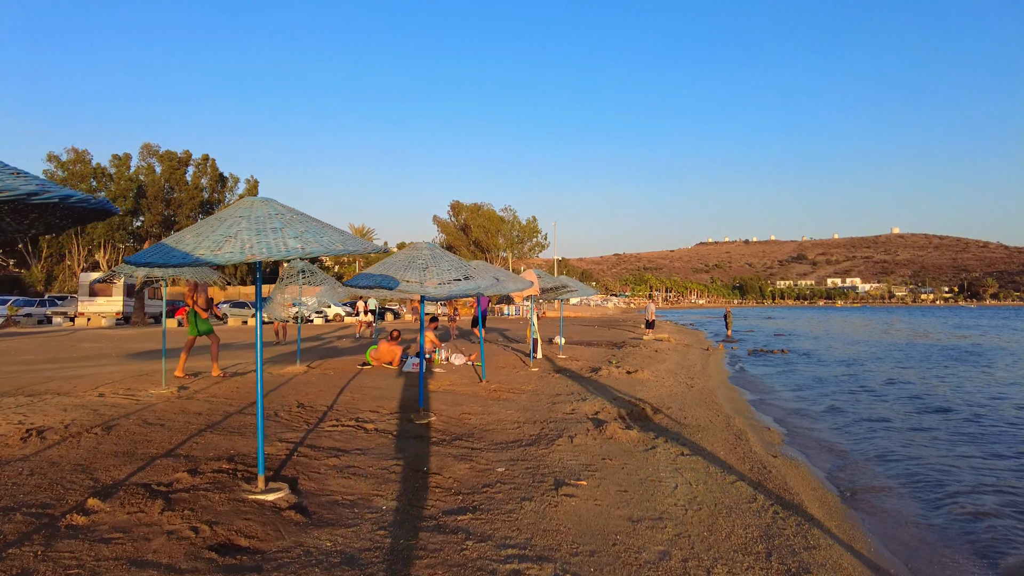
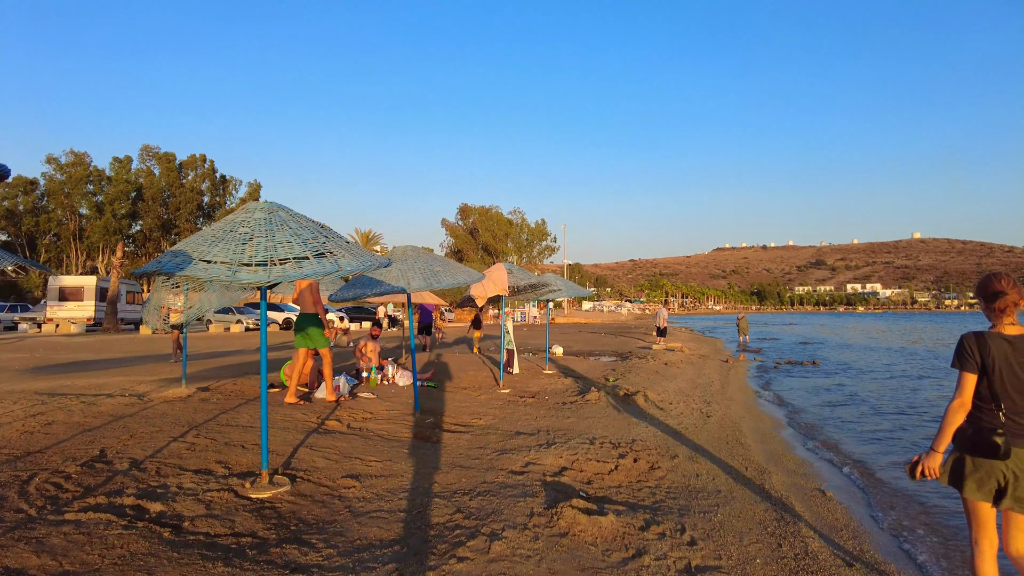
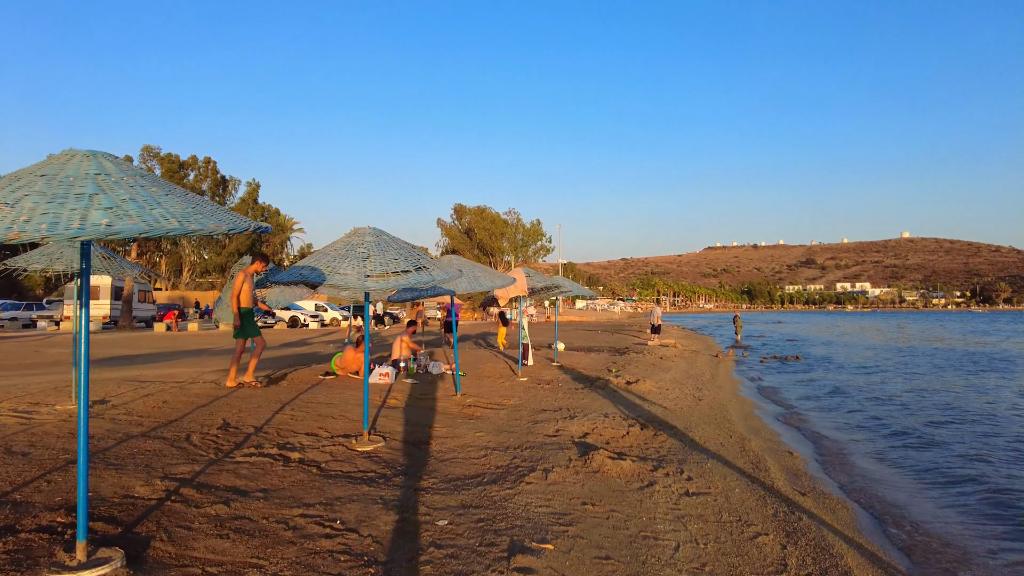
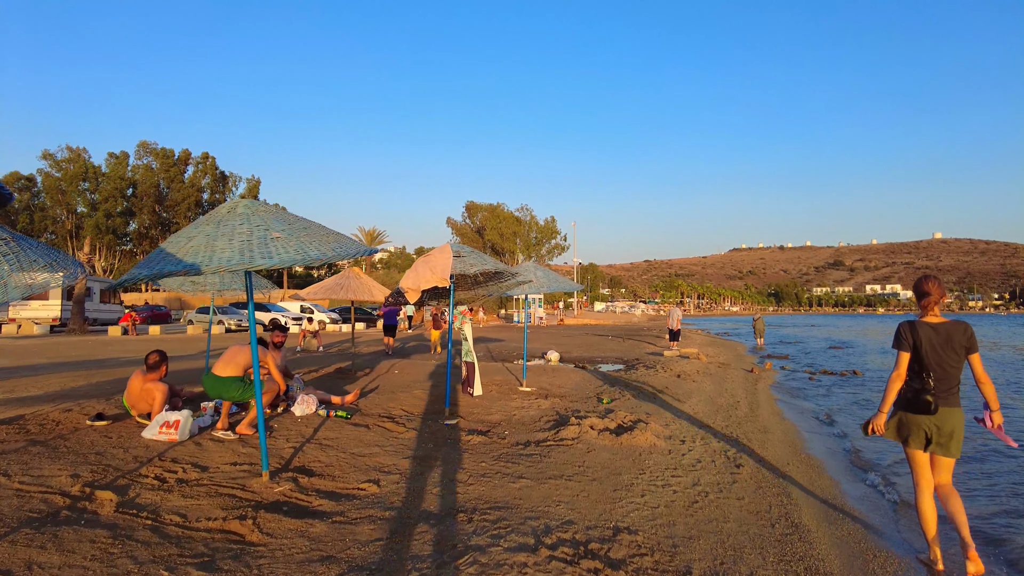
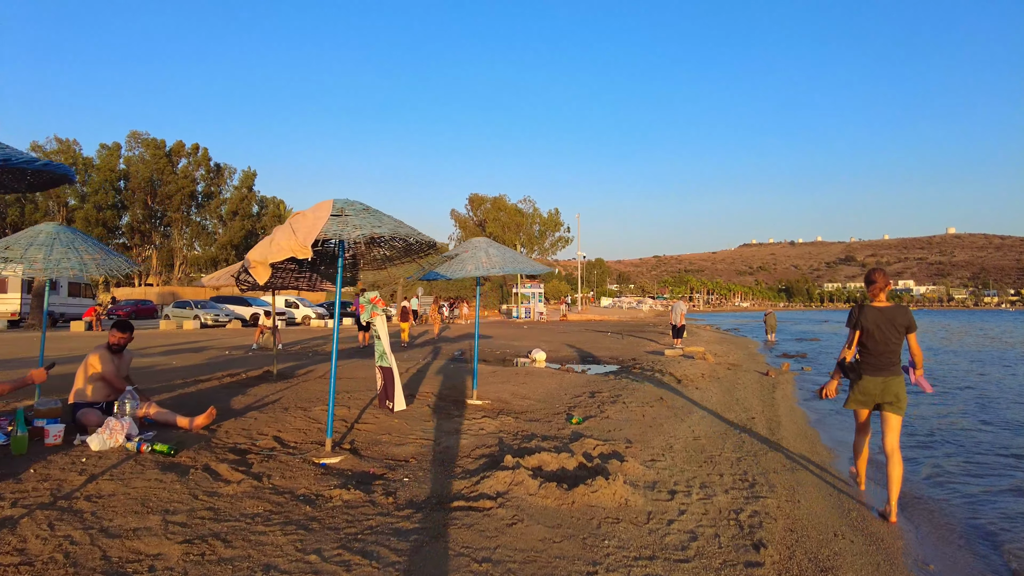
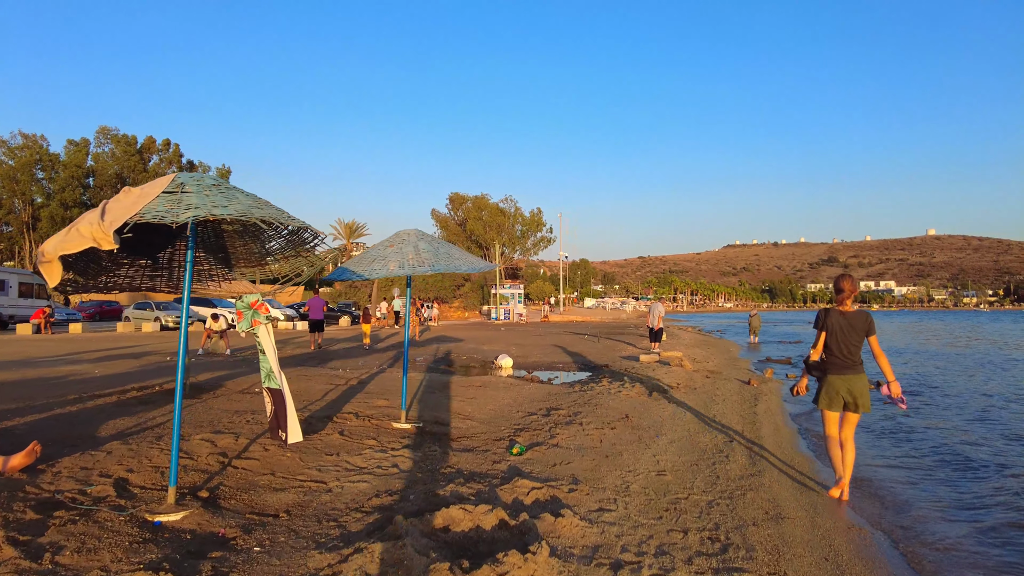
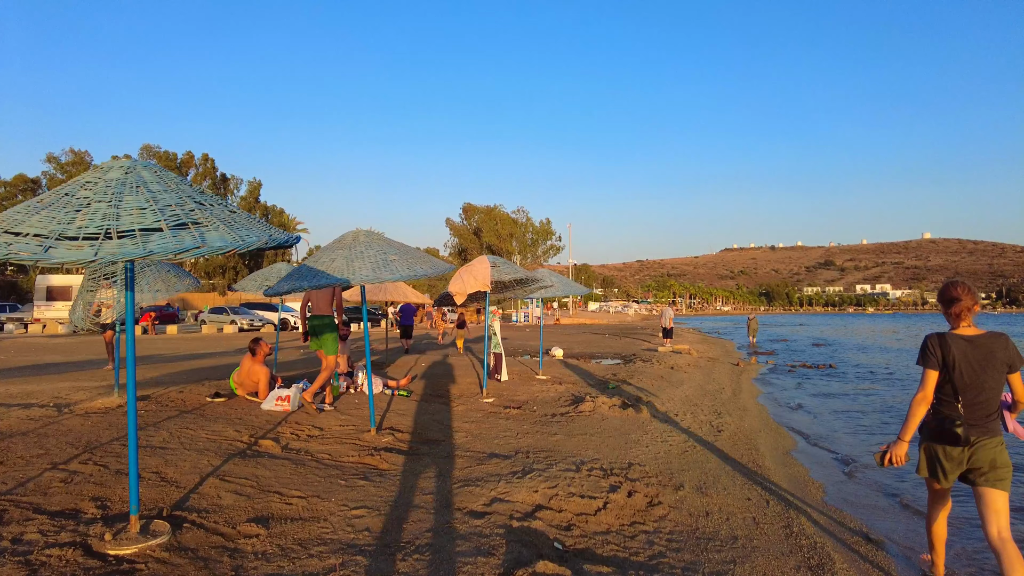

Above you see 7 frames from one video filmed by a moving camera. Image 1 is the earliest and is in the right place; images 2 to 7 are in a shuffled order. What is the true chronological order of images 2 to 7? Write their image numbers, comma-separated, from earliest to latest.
3, 2, 7, 4, 5, 6
